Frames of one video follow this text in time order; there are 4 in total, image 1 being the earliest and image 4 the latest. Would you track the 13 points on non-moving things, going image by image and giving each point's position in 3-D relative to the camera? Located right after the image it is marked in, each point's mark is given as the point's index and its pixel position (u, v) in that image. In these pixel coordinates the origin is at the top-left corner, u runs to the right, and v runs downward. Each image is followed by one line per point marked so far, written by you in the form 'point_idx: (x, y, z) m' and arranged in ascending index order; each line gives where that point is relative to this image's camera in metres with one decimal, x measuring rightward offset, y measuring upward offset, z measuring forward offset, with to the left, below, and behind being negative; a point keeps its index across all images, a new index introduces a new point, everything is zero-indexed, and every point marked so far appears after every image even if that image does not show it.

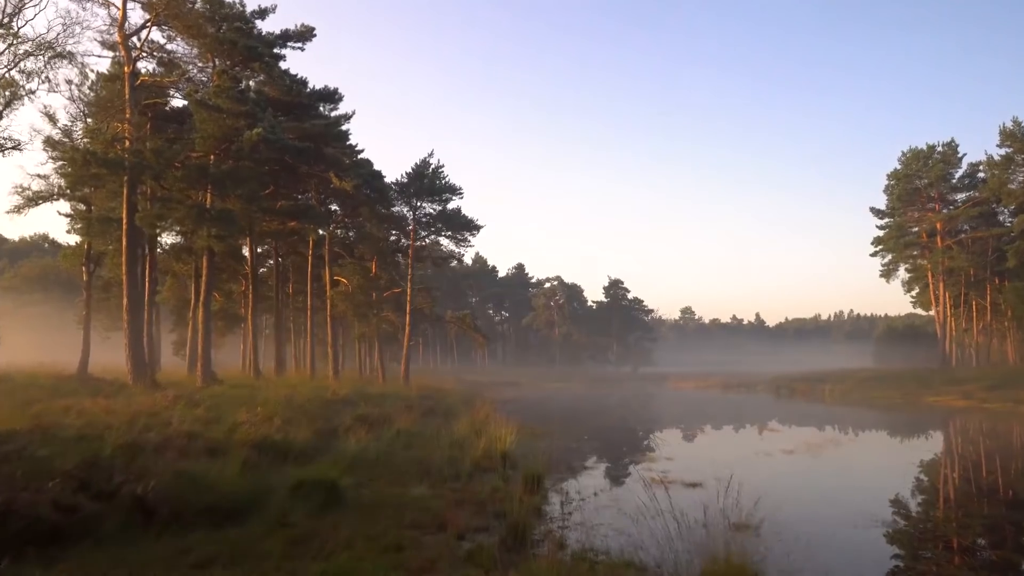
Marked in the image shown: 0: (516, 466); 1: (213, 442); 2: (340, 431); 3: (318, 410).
0: (+0.1, -3.9, +15.0) m
1: (-4.8, -2.5, +11.1) m
2: (-3.8, -3.1, +15.0) m
3: (-5.1, -3.2, +17.9) m
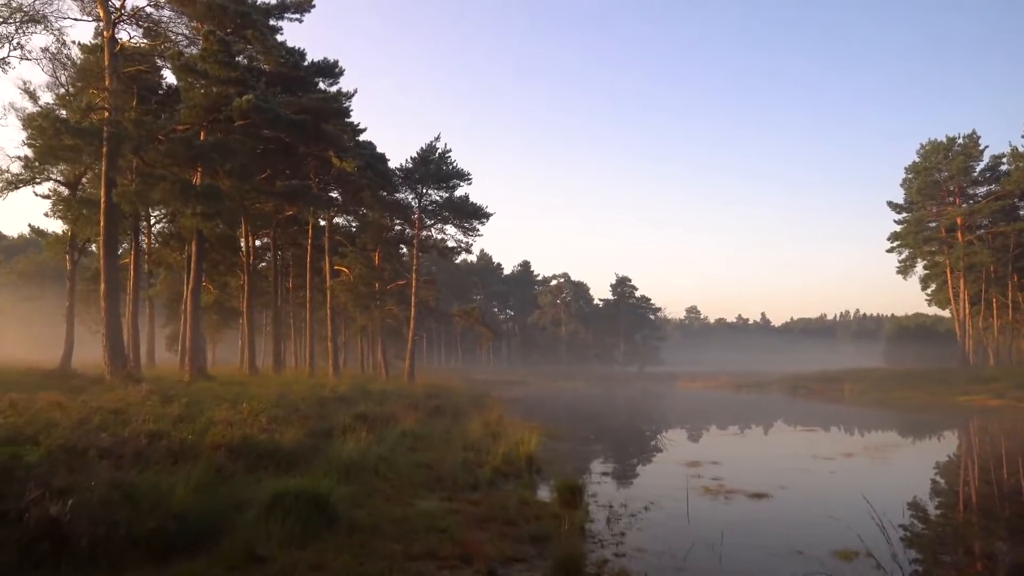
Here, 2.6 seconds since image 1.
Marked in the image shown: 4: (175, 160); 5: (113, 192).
0: (+0.5, -3.4, +12.9) m
1: (-4.4, -2.0, +9.1) m
2: (-3.3, -2.6, +12.9) m
3: (-4.6, -2.7, +15.9) m
4: (-9.6, +3.6, +19.6) m
5: (-11.4, +2.8, +19.7) m
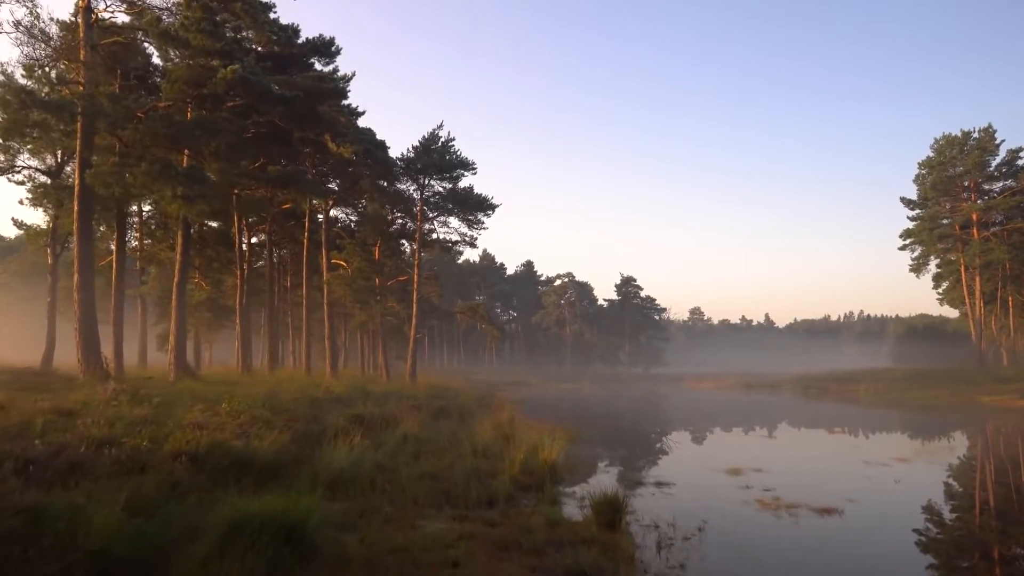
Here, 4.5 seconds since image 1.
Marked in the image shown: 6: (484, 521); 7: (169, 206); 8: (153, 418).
0: (+0.8, -3.2, +11.2) m
1: (-4.1, -1.8, +7.4) m
2: (-3.0, -2.3, +11.2) m
3: (-4.3, -2.5, +14.2) m
4: (-9.3, +3.8, +18.0) m
5: (-11.1, +3.0, +18.0) m
6: (-0.3, -2.7, +7.9) m
7: (-9.7, +2.3, +19.5) m
8: (-5.2, -1.9, +10.0) m
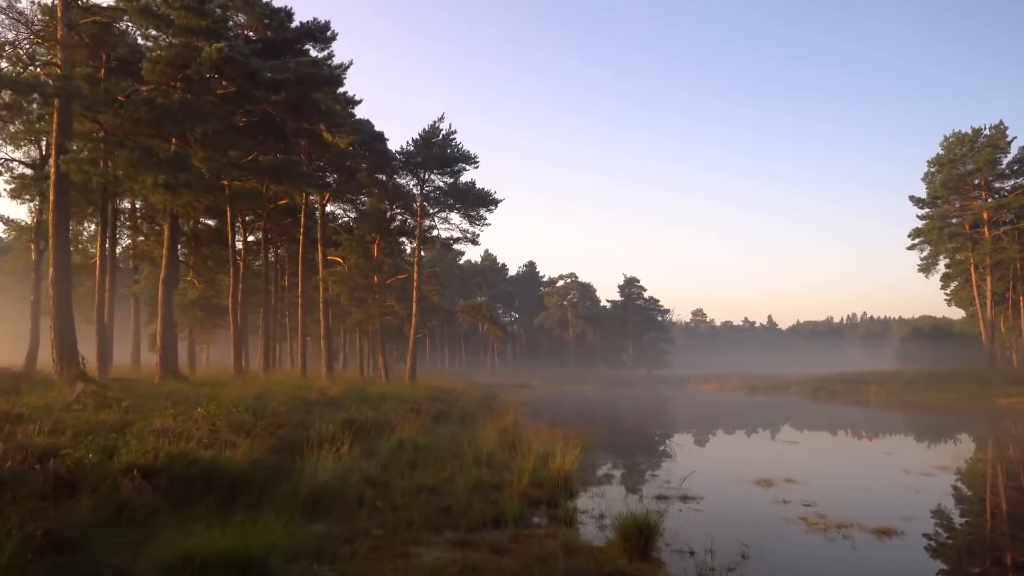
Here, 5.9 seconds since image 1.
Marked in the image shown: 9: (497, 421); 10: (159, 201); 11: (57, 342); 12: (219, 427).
0: (+0.9, -3.0, +10.1) m
1: (-4.0, -1.6, +6.2) m
2: (-2.9, -2.2, +10.1) m
3: (-4.2, -2.3, +13.0) m
4: (-9.1, +4.0, +16.8) m
5: (-11.0, +3.1, +16.9) m
6: (-0.2, -2.5, +6.7) m
7: (-9.6, +2.4, +18.3) m
8: (-5.1, -1.8, +8.8) m
9: (-0.4, -3.7, +19.0) m
10: (-9.5, +2.3, +18.5) m
11: (-11.2, -1.4, +17.0) m
12: (-4.1, -1.9, +9.4) m
